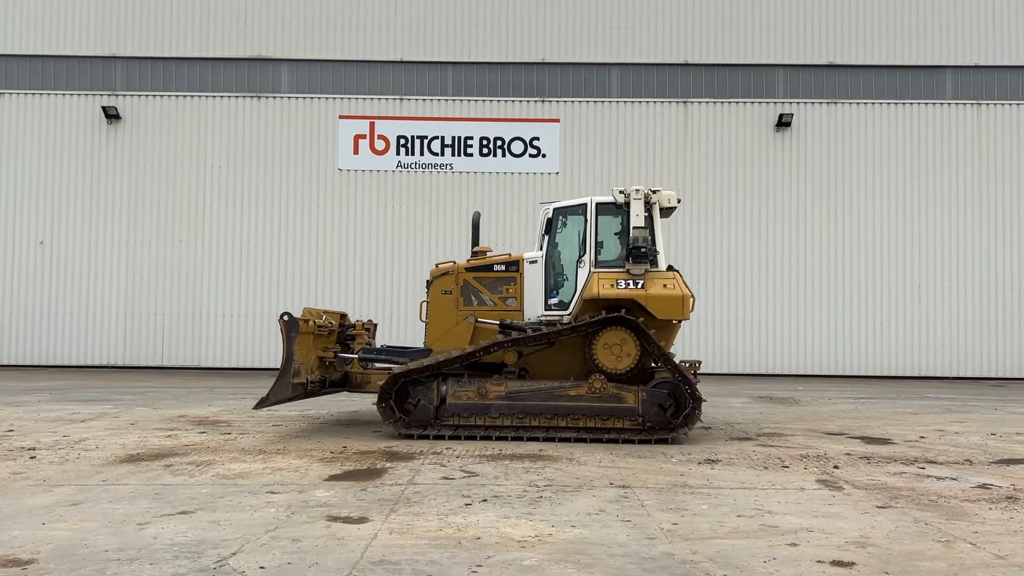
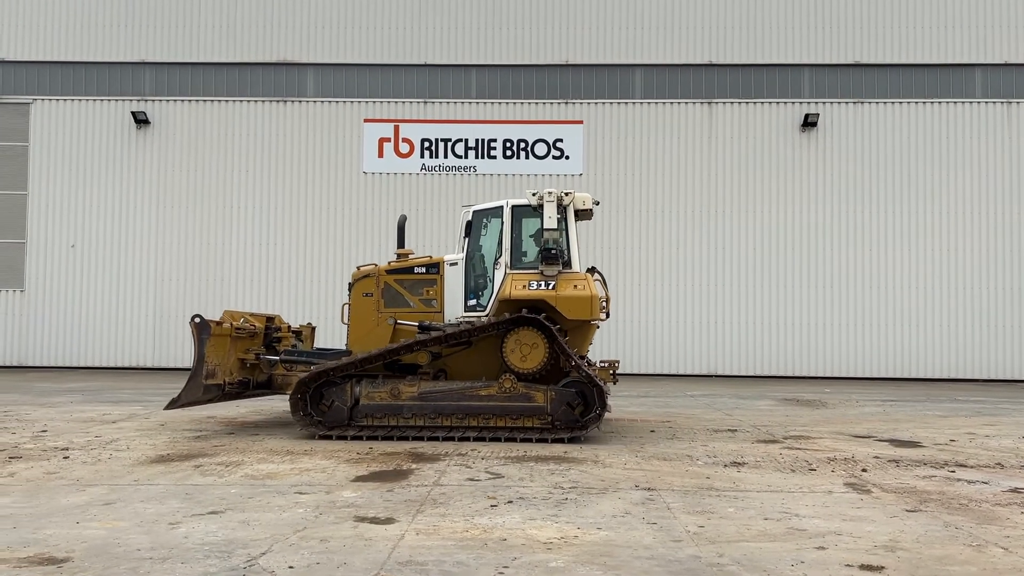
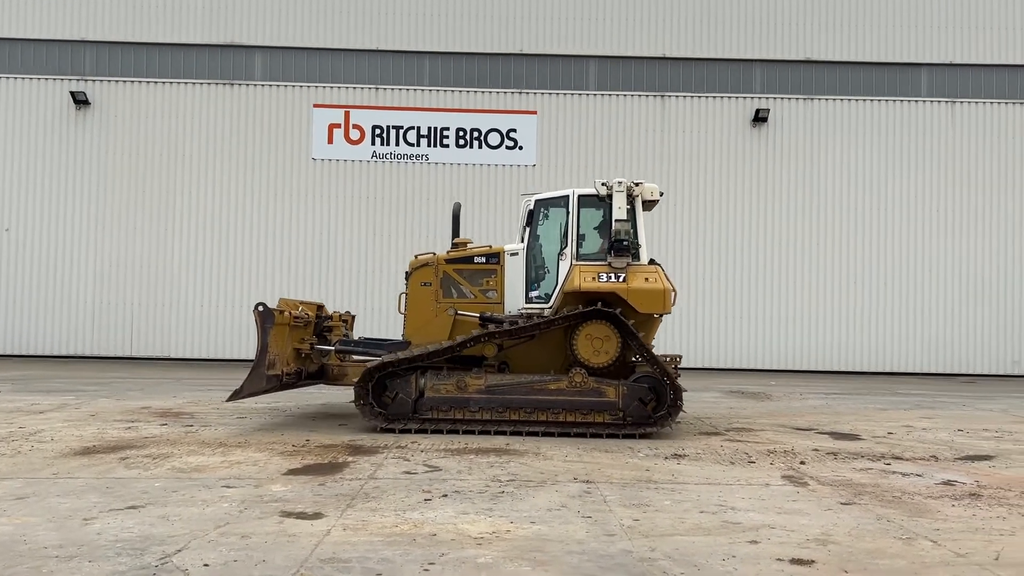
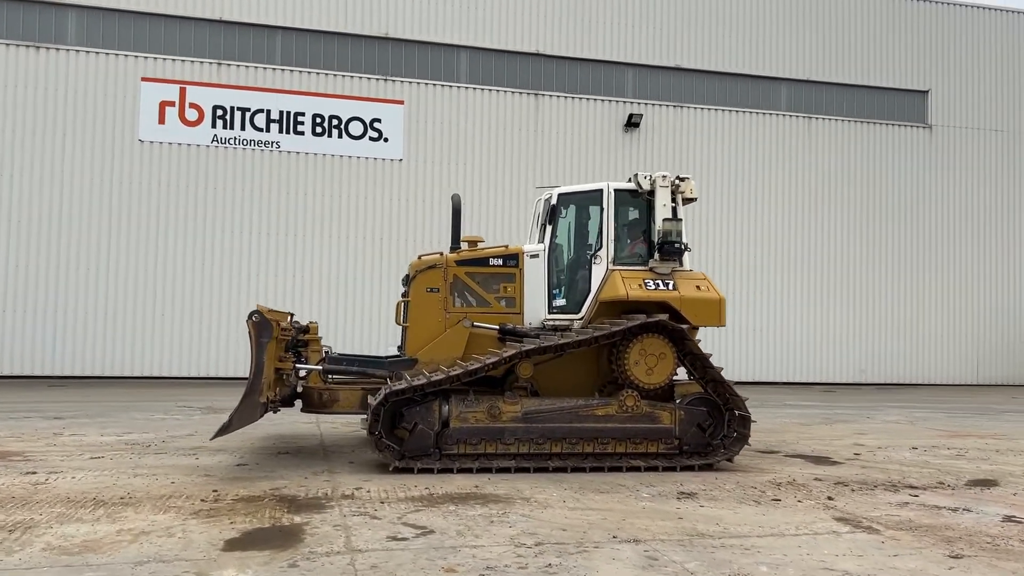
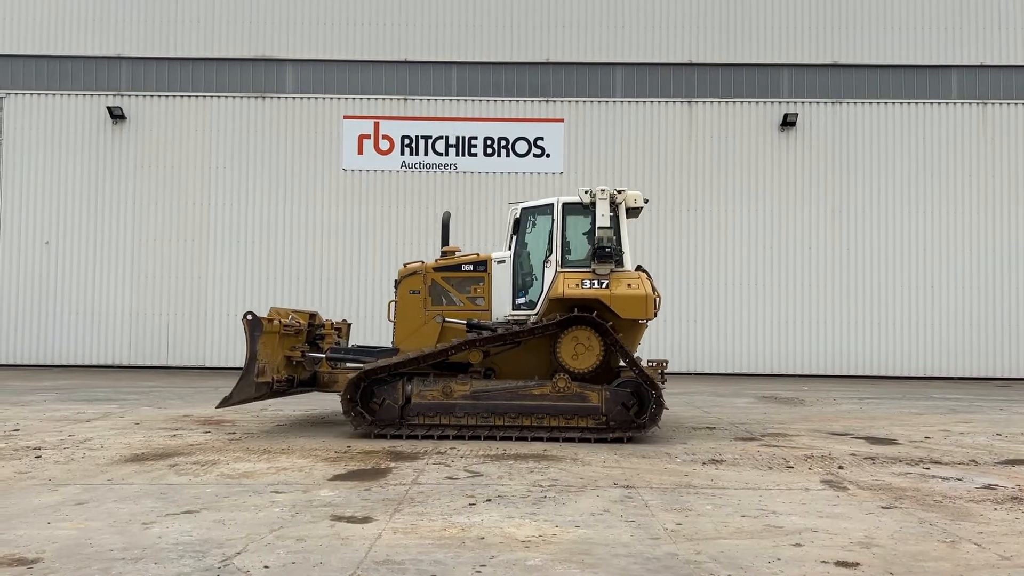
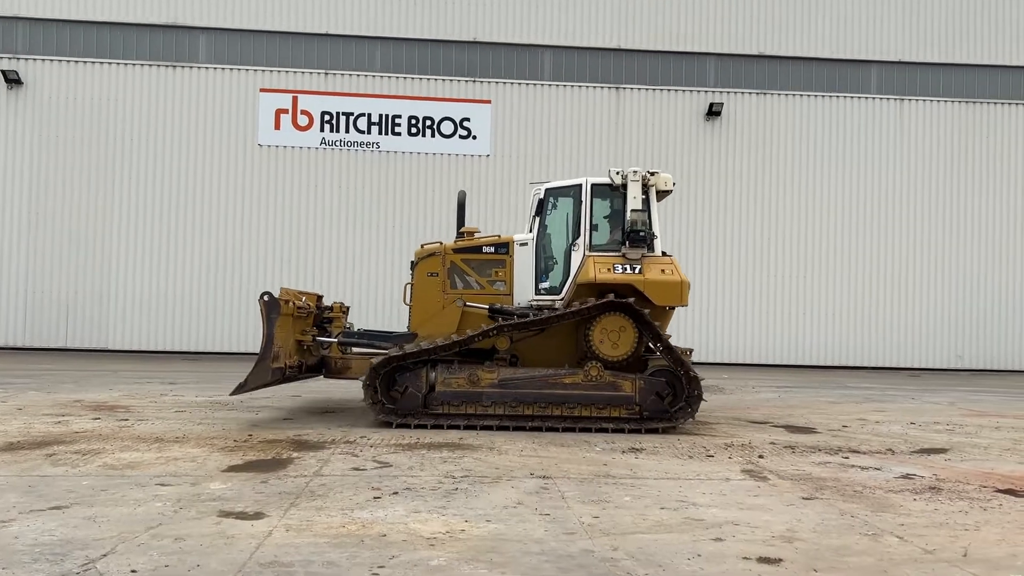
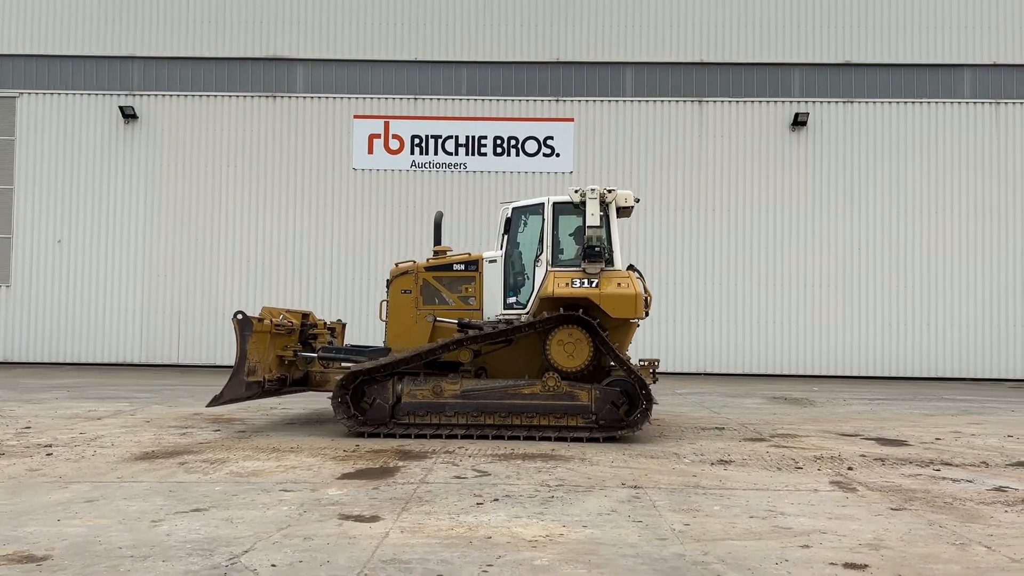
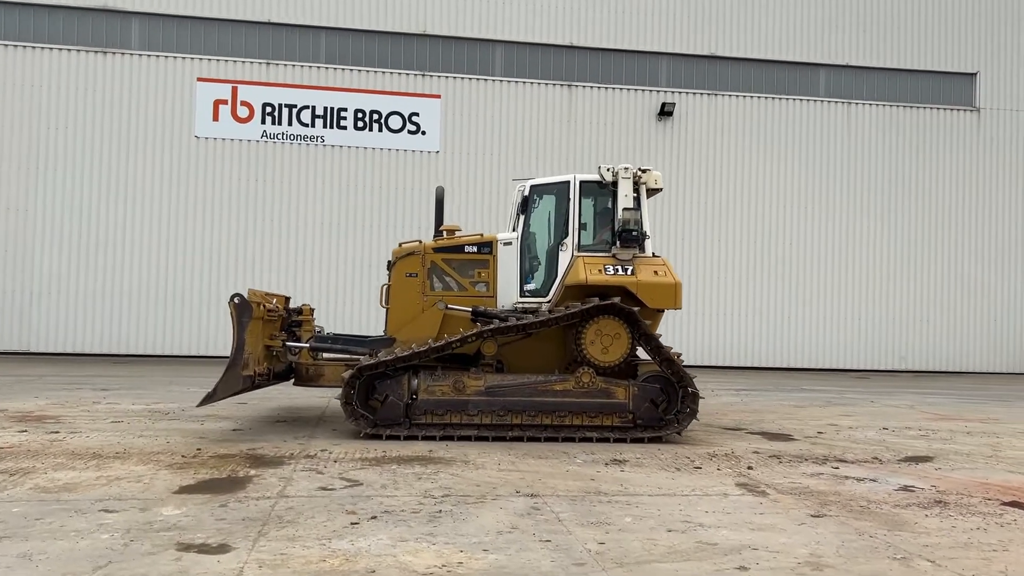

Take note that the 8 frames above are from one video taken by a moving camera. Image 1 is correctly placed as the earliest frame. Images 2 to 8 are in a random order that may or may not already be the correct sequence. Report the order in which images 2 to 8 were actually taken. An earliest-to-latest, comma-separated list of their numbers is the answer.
5, 2, 7, 3, 6, 8, 4
